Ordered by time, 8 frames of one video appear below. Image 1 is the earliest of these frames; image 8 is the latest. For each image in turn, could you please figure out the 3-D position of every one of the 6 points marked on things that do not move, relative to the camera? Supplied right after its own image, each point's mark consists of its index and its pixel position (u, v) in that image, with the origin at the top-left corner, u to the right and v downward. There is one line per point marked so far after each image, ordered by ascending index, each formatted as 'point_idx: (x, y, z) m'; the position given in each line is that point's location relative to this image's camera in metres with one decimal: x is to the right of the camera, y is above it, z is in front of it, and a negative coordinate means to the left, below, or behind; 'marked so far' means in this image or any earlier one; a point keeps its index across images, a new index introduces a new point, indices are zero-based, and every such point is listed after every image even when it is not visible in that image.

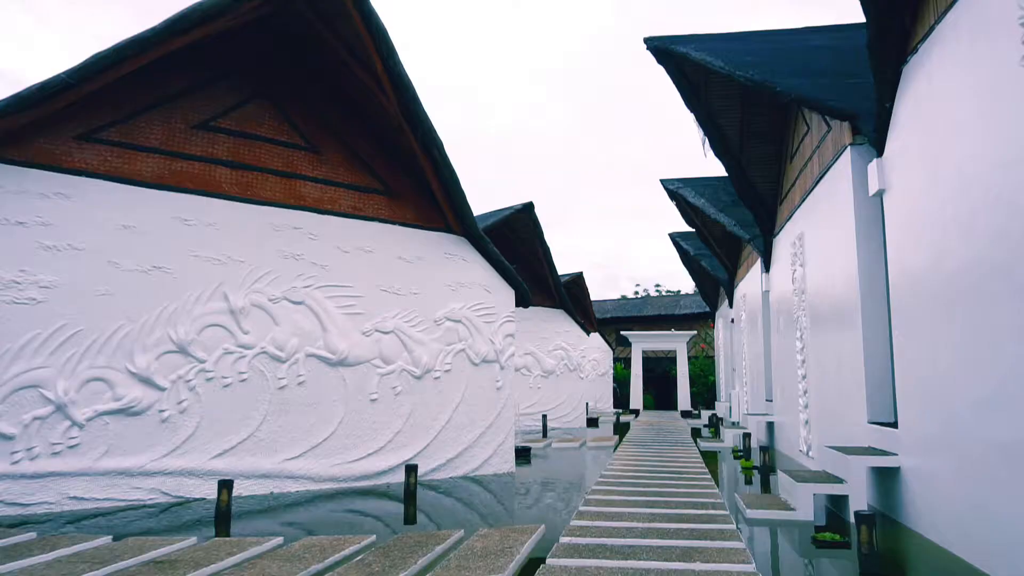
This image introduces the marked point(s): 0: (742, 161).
0: (+3.4, +1.9, +10.7) m
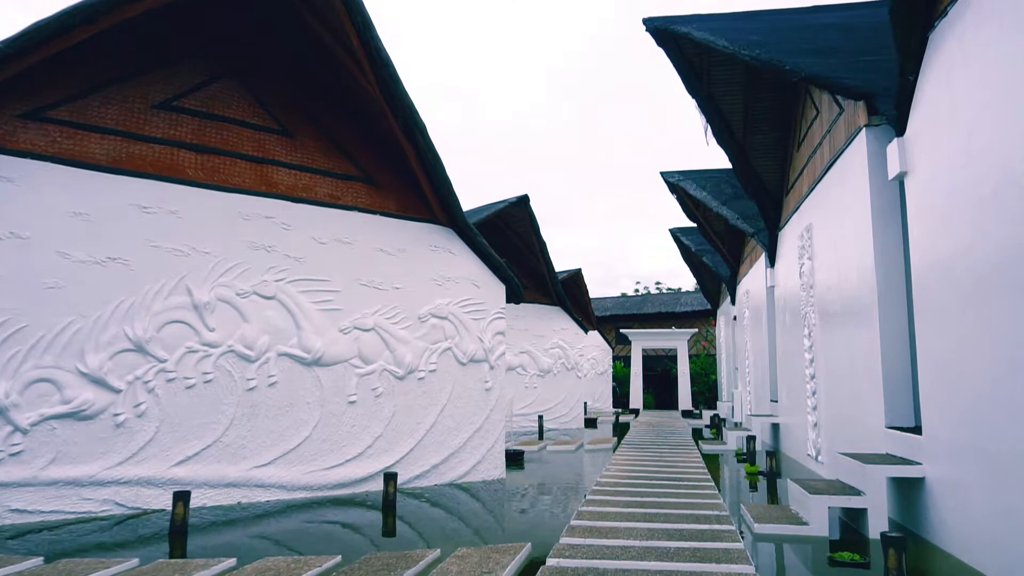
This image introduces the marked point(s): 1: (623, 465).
0: (+3.3, +2.0, +10.1) m
1: (+1.6, -2.6, +10.6) m
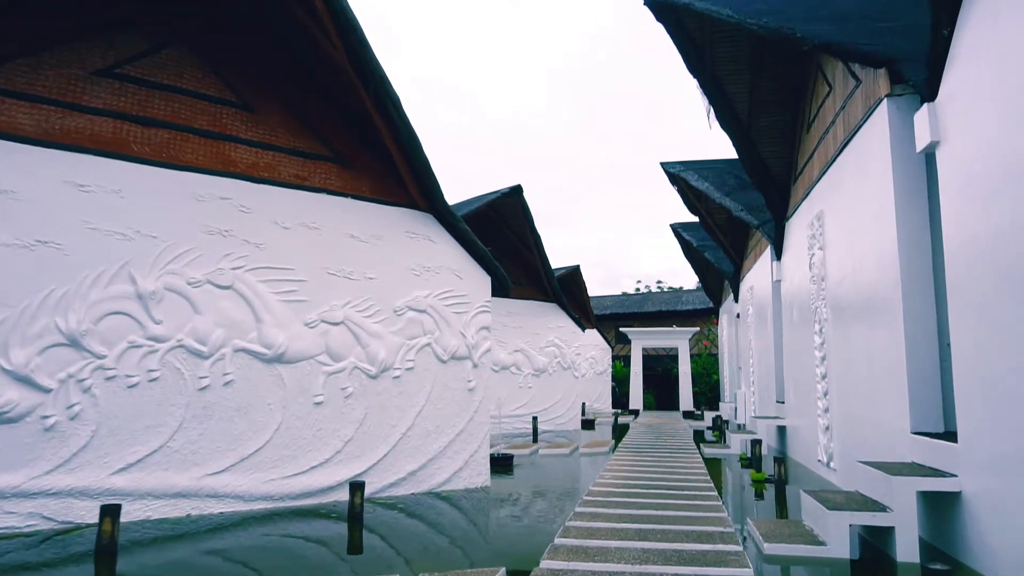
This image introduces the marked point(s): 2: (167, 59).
0: (+3.2, +2.1, +9.5) m
1: (+1.5, -2.5, +9.9) m
2: (-2.8, +1.9, +5.9) m
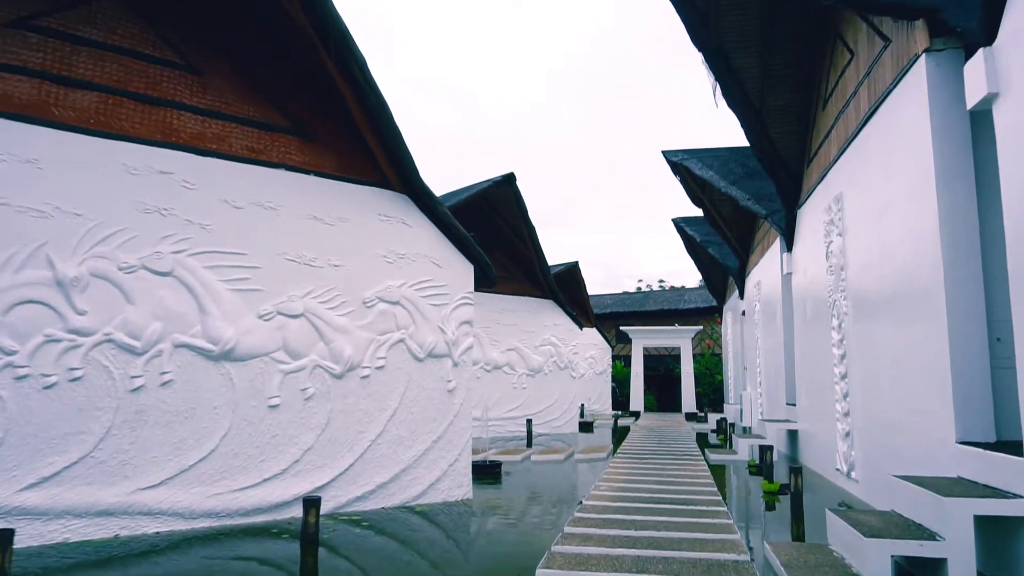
0: (+3.0, +2.2, +8.7) m
1: (+1.4, -2.4, +9.2) m
2: (-3.0, +2.0, +5.1) m
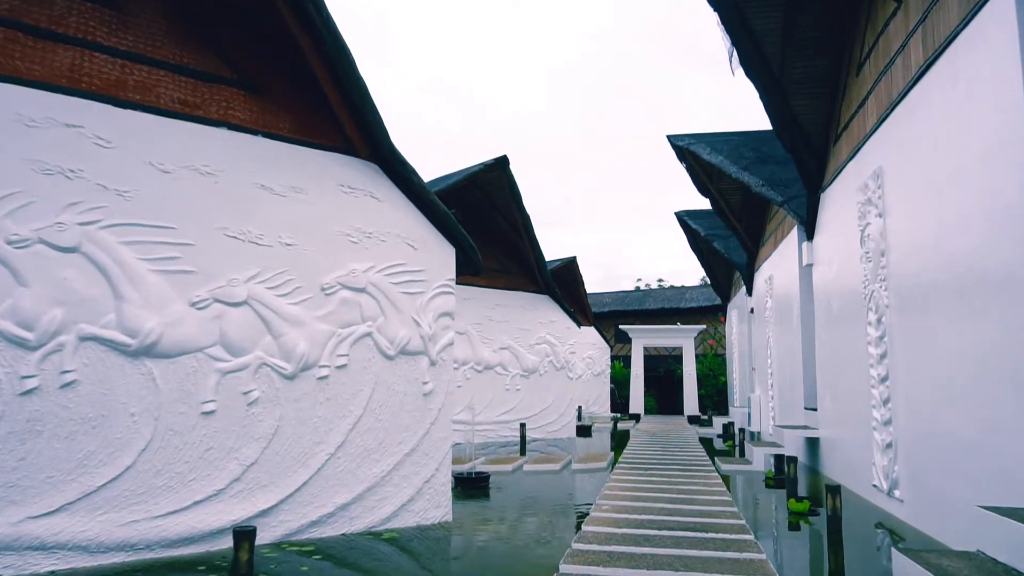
0: (+2.9, +2.2, +7.8) m
1: (+1.3, -2.3, +8.2) m
2: (-3.0, +2.1, +4.1) m
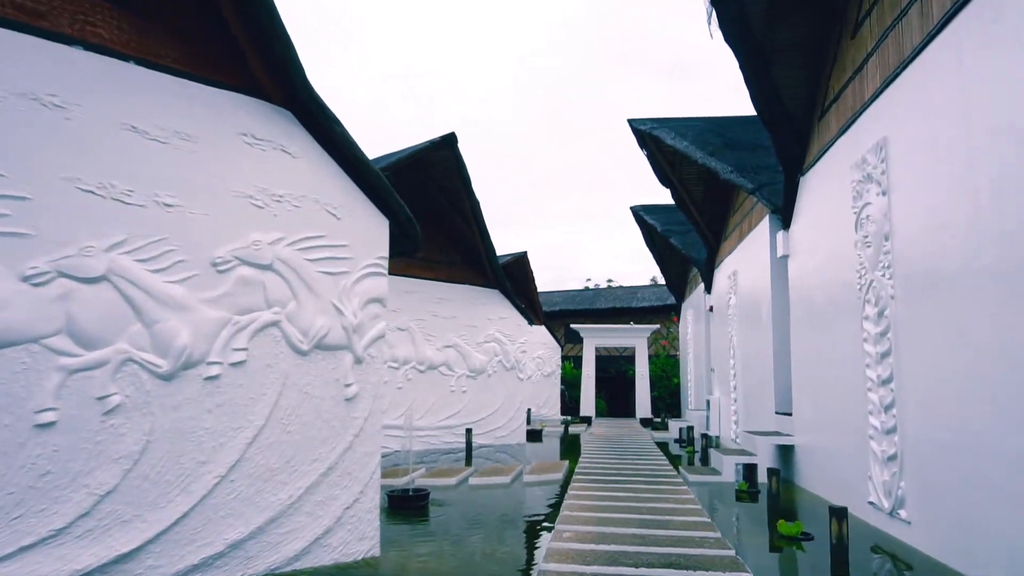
0: (+2.5, +2.3, +7.0) m
1: (+0.7, -2.2, +7.3) m
2: (-3.2, +2.3, +2.9) m
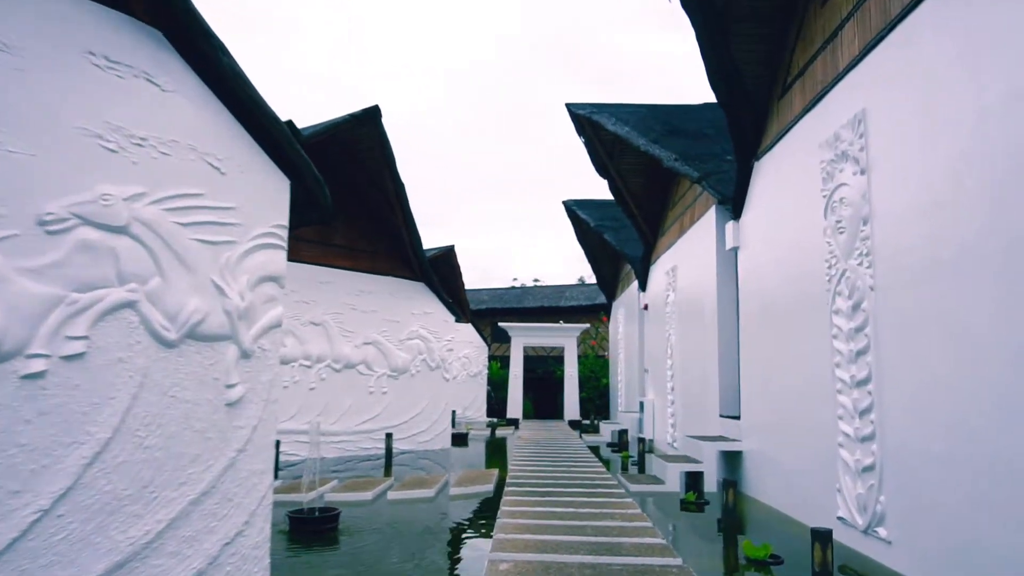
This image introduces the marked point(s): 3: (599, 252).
0: (+1.9, +2.4, +6.4) m
1: (0.0, -2.1, +6.5) m
2: (-3.4, +2.4, +1.7) m
3: (+2.2, +0.8, +17.7) m
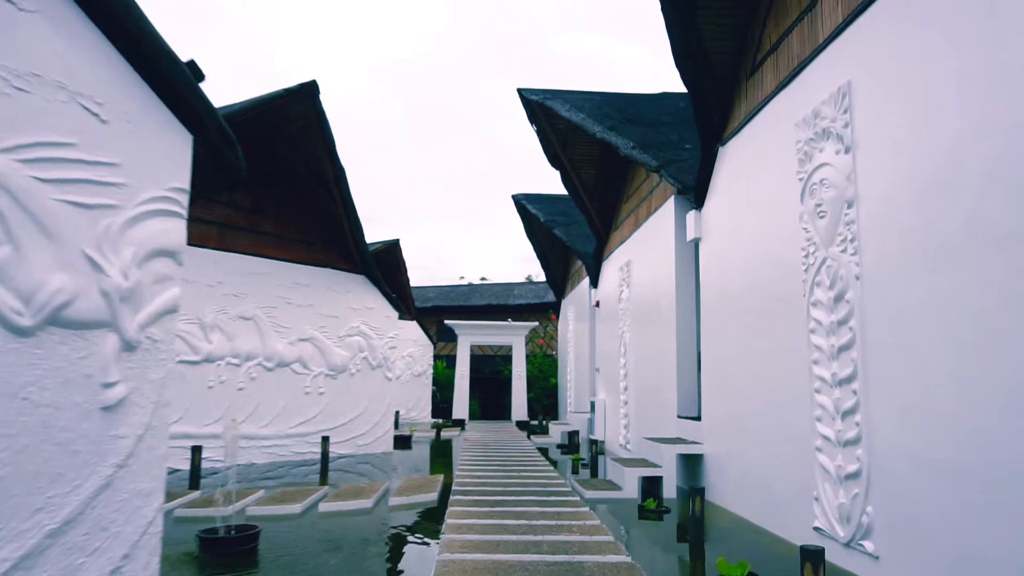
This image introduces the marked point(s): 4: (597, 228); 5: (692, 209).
0: (+1.5, +2.5, +5.9) m
1: (-0.4, -2.0, +5.9) m
2: (-3.4, +2.5, +0.9) m
3: (+0.9, +0.9, +17.2) m
4: (+1.5, +1.0, +12.2) m
5: (+1.9, +0.8, +7.6) m
